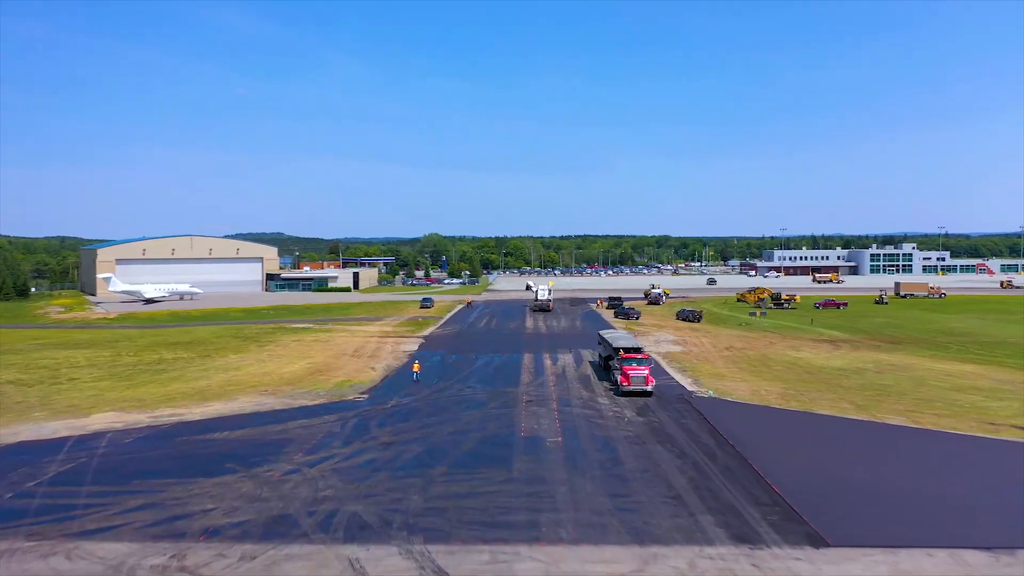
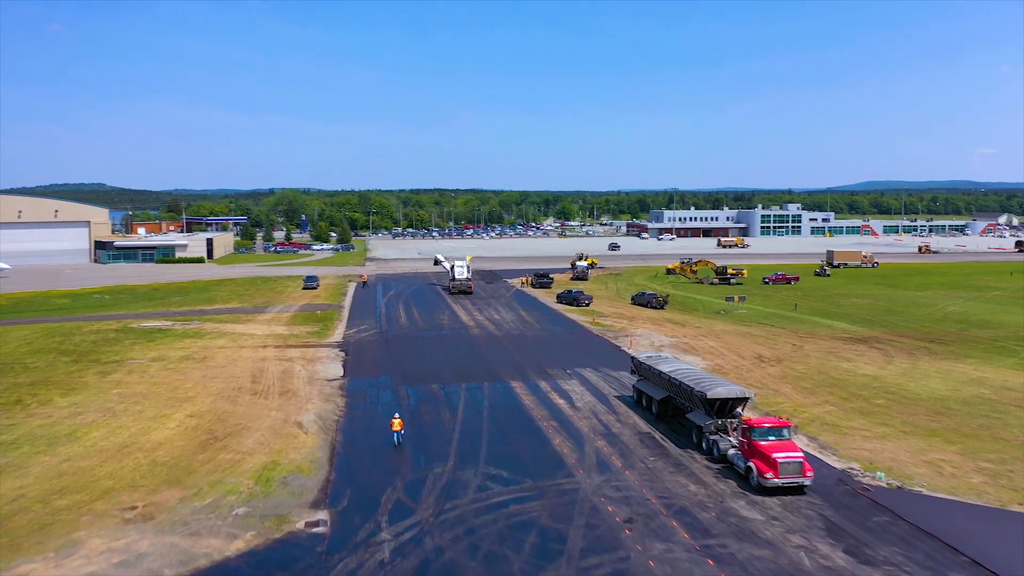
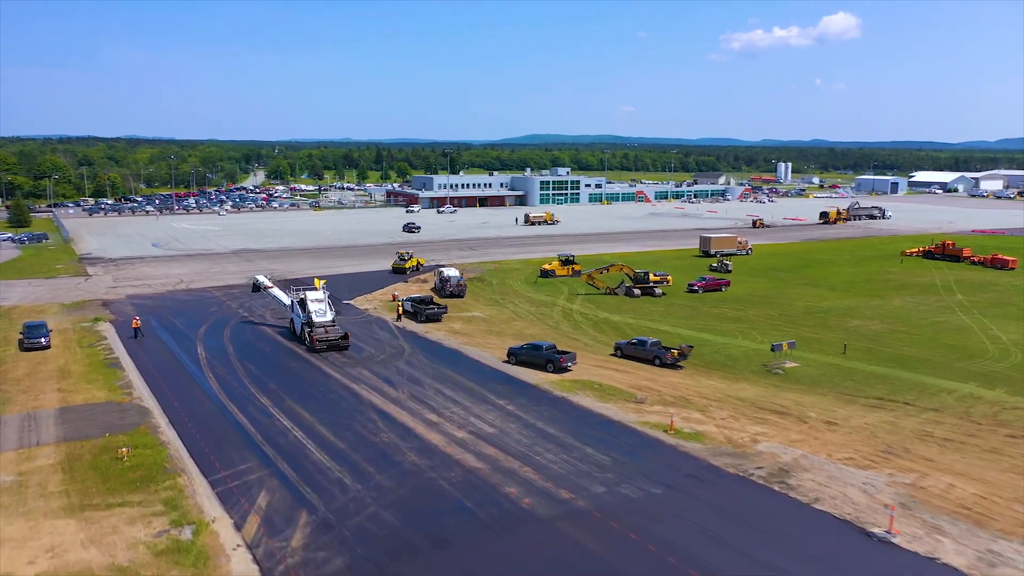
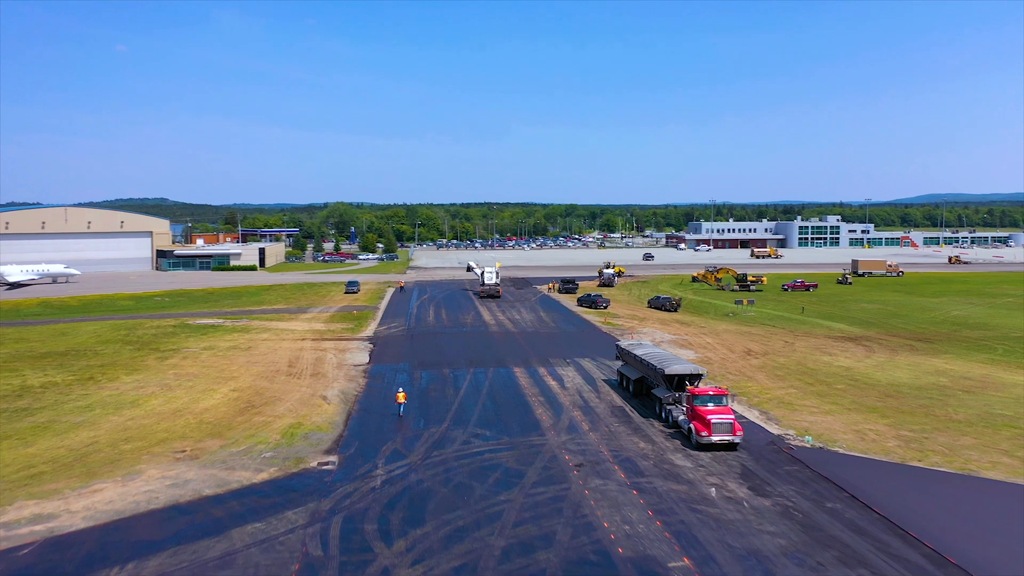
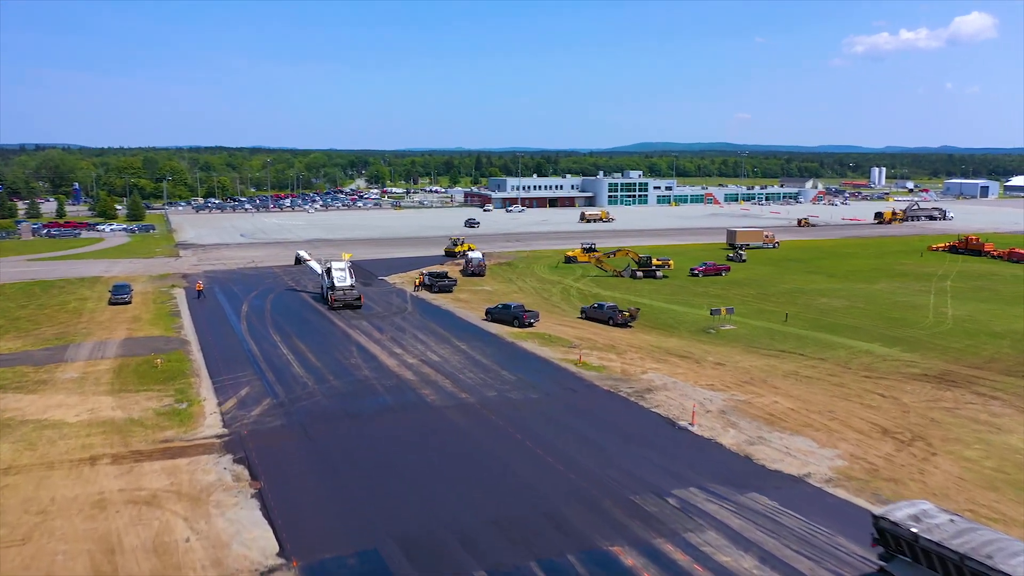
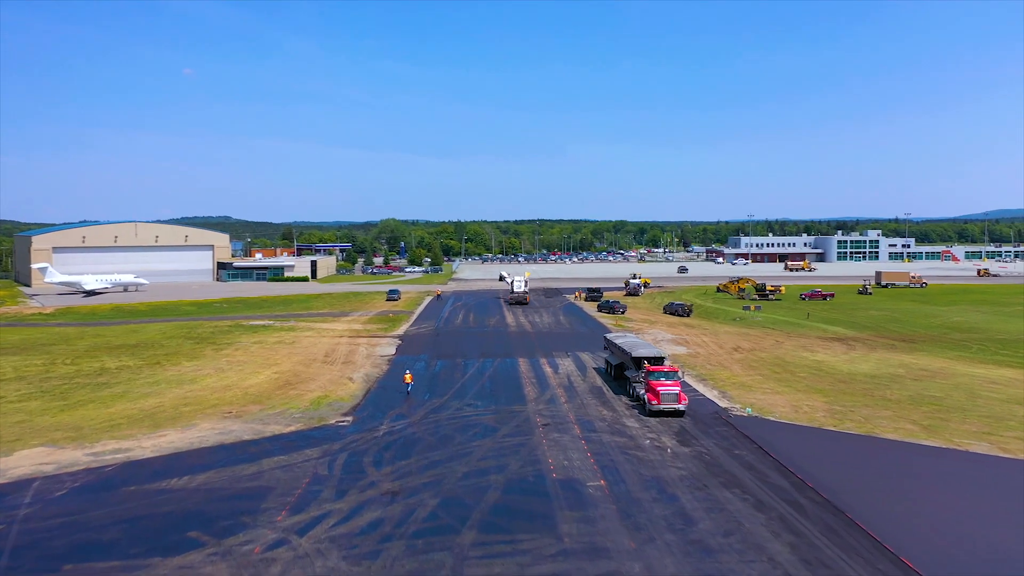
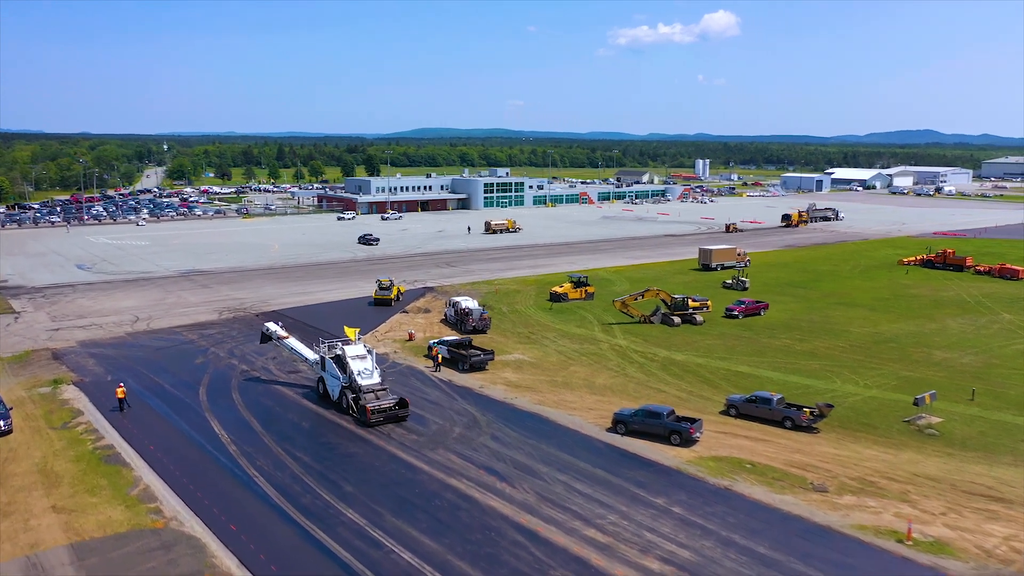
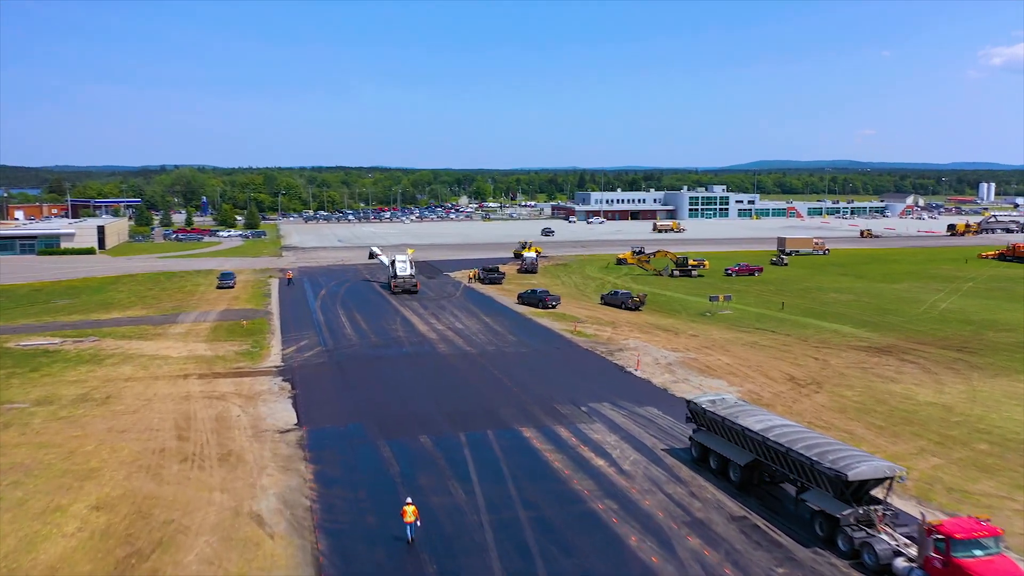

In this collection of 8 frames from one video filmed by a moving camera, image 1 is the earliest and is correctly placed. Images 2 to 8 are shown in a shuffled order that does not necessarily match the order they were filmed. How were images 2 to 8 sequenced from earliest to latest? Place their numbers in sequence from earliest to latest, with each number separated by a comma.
6, 4, 2, 8, 5, 3, 7
